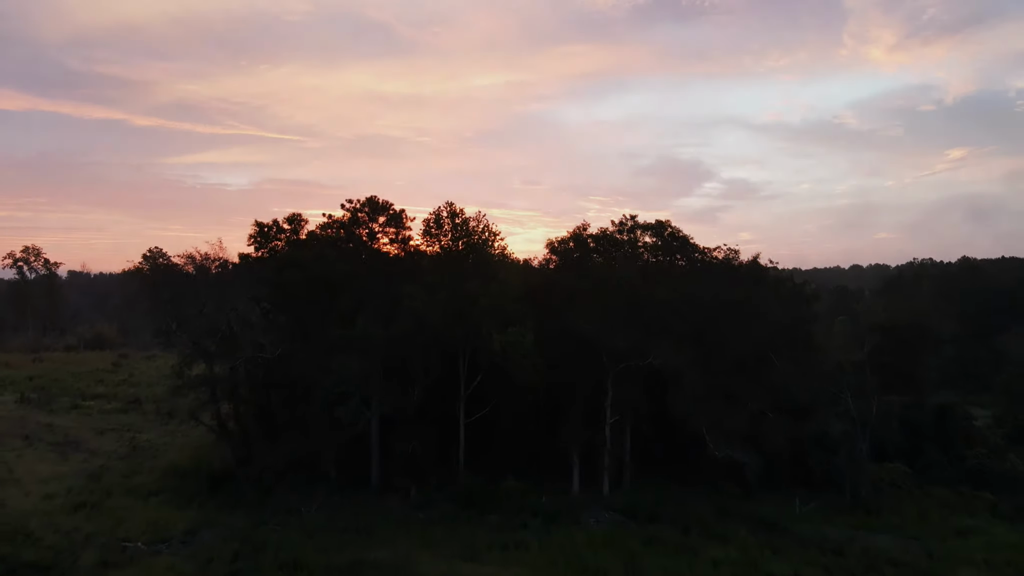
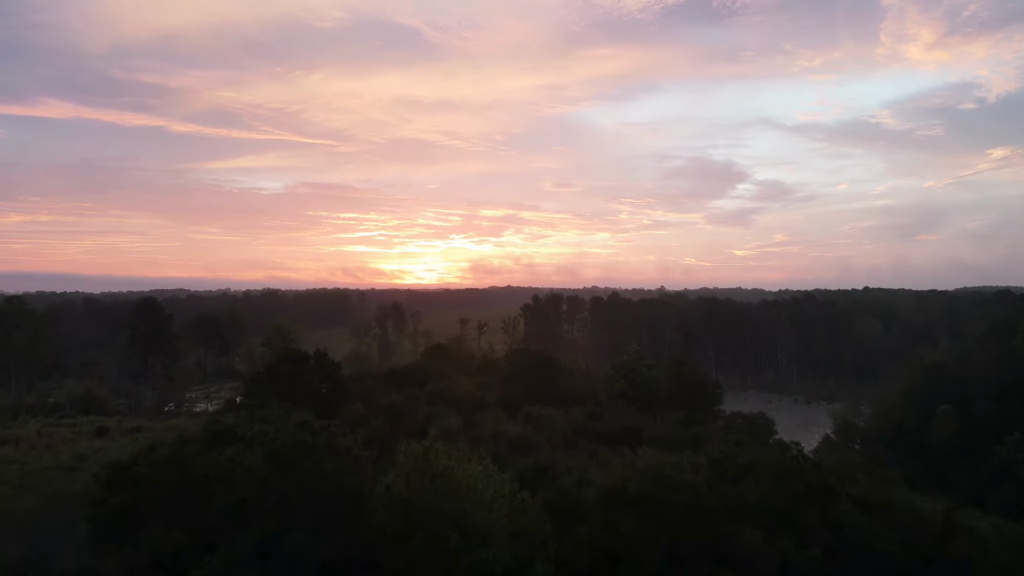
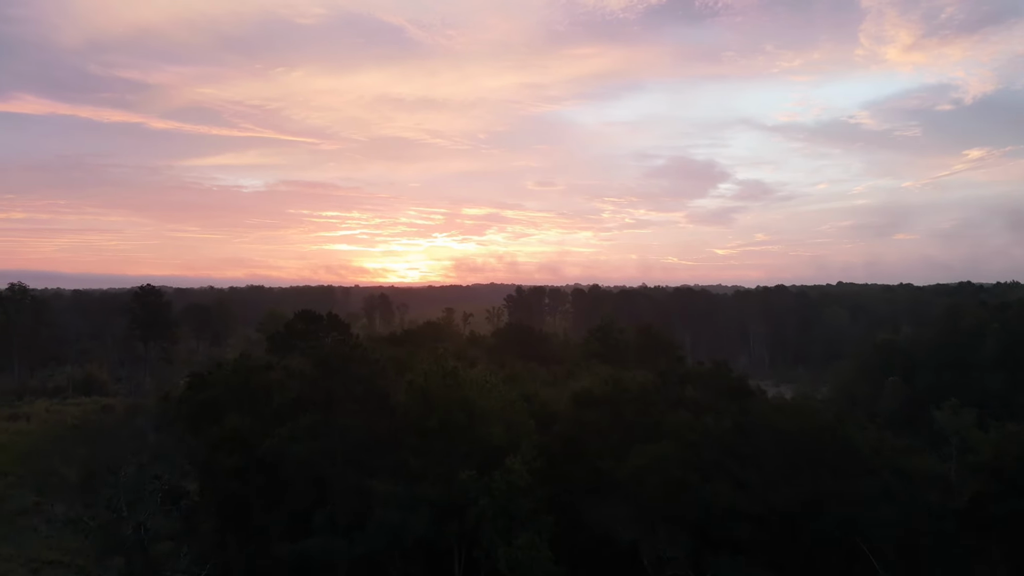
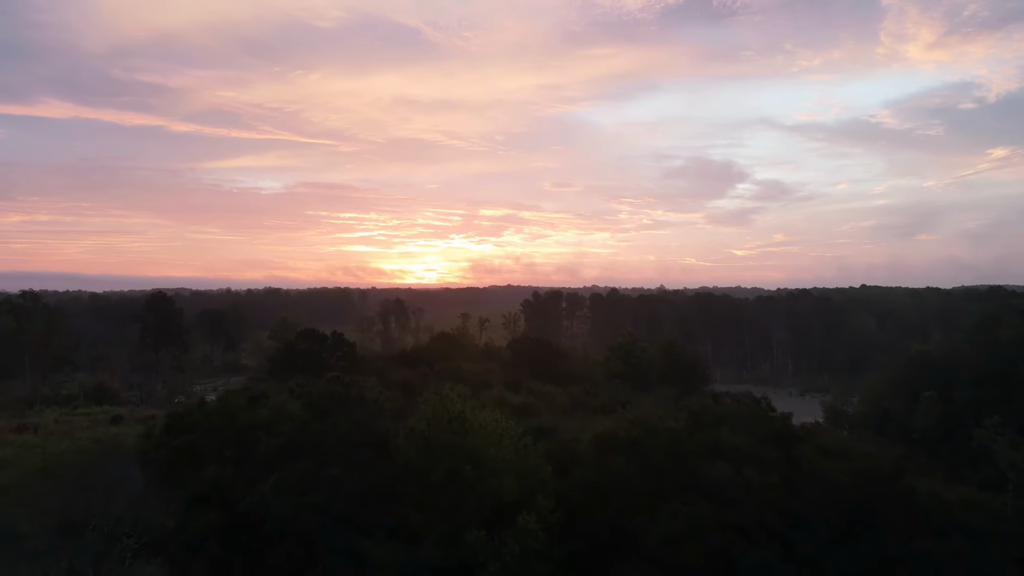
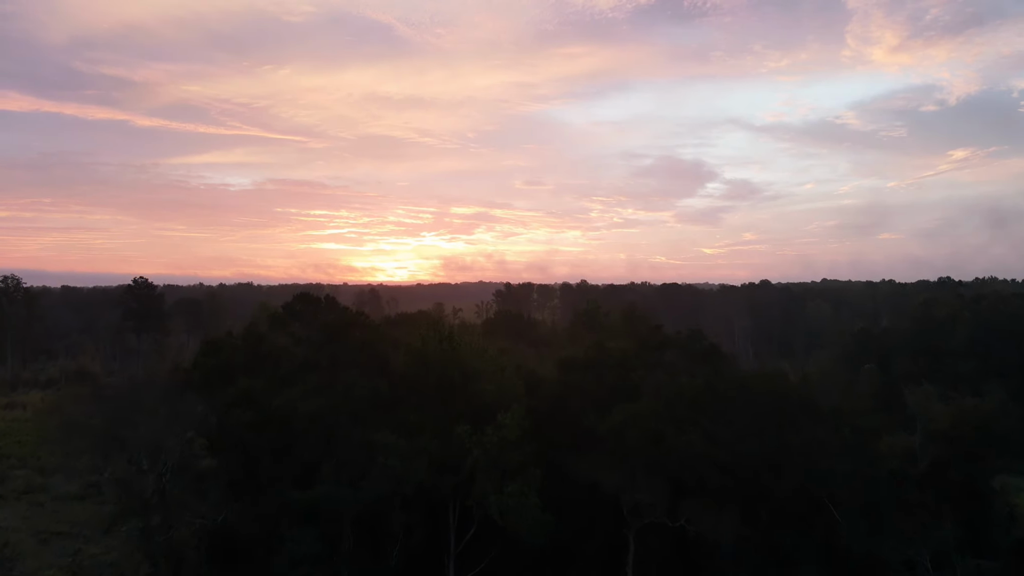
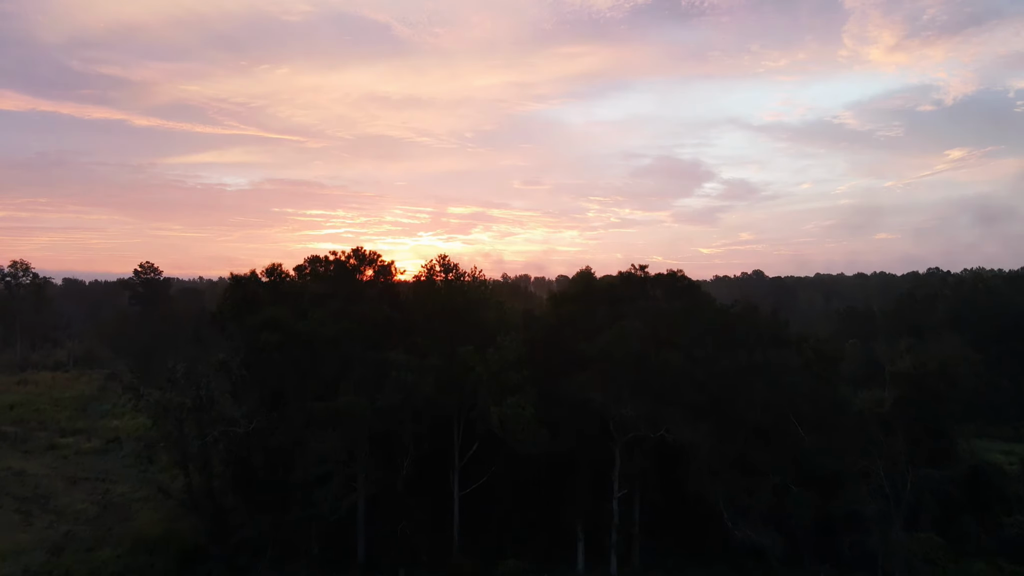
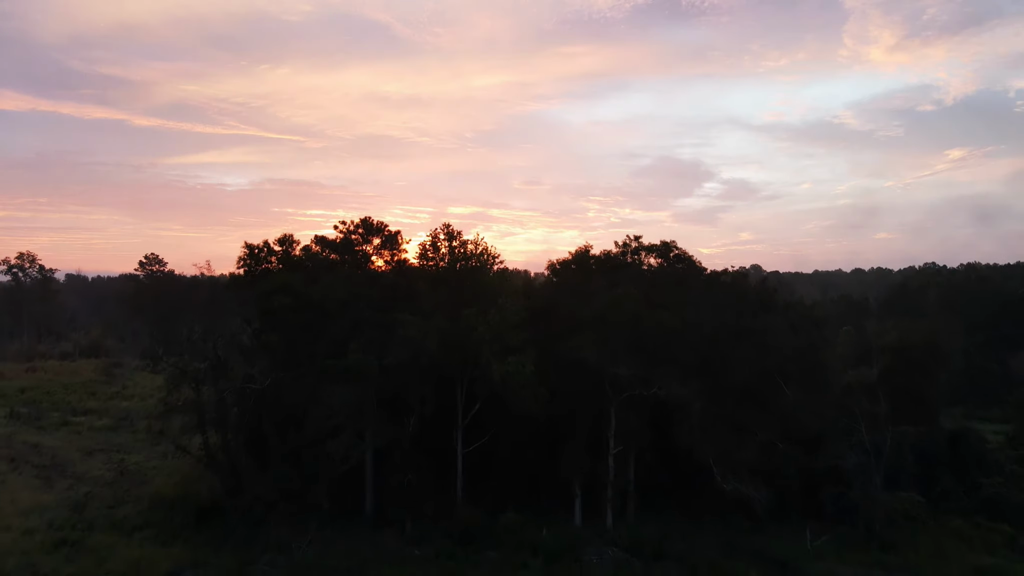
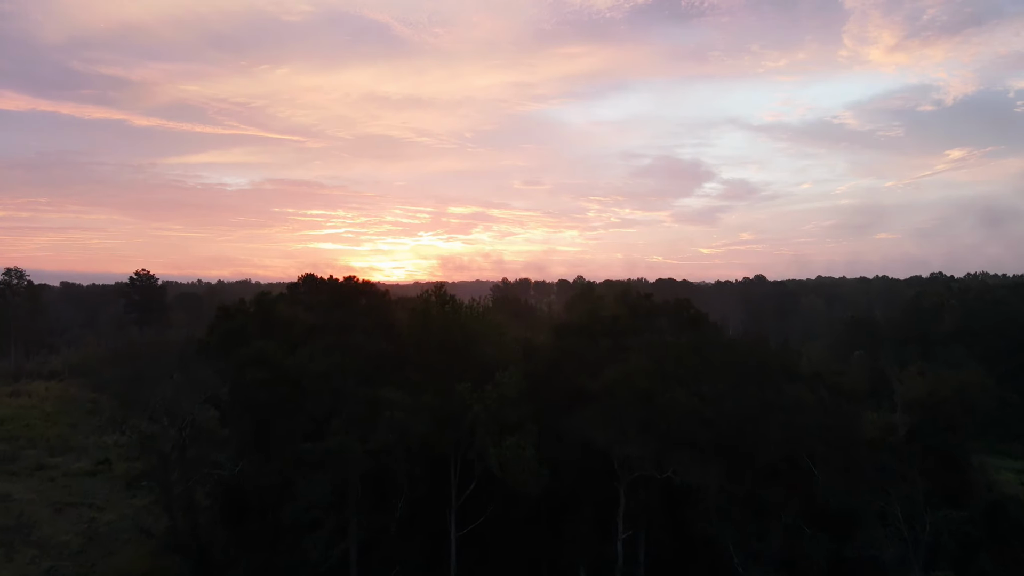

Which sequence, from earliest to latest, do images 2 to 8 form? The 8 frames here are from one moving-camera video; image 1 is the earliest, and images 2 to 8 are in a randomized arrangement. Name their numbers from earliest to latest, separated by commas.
7, 6, 8, 5, 3, 4, 2
